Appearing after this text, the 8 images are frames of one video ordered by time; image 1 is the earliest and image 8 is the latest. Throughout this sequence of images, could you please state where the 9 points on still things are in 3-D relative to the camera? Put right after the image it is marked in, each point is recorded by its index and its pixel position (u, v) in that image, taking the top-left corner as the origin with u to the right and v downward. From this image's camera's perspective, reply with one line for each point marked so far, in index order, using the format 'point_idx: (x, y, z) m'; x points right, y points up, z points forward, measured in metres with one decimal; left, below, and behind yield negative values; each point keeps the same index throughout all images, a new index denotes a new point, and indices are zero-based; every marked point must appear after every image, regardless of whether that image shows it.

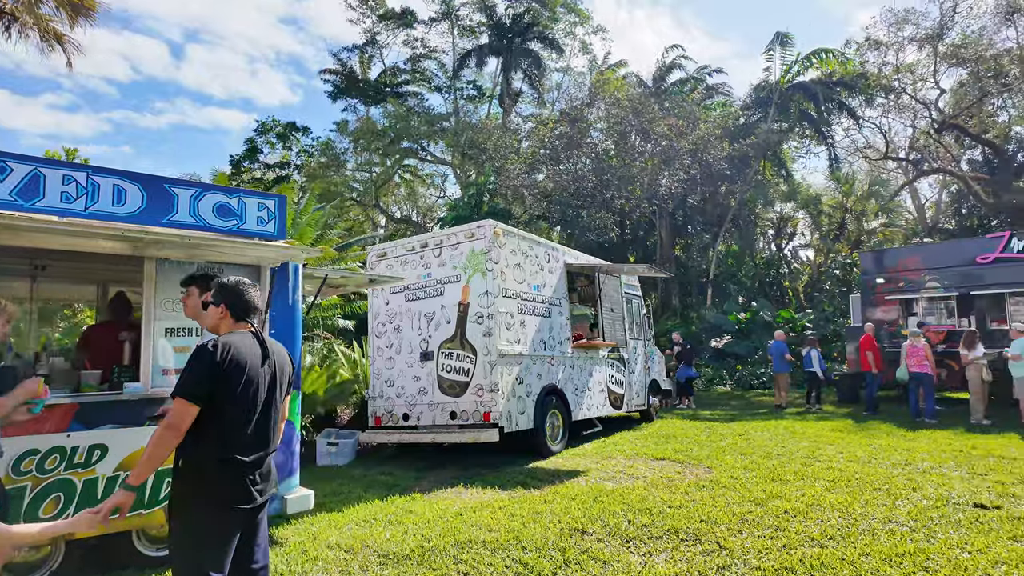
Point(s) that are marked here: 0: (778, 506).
0: (+2.4, -1.9, +5.3) m
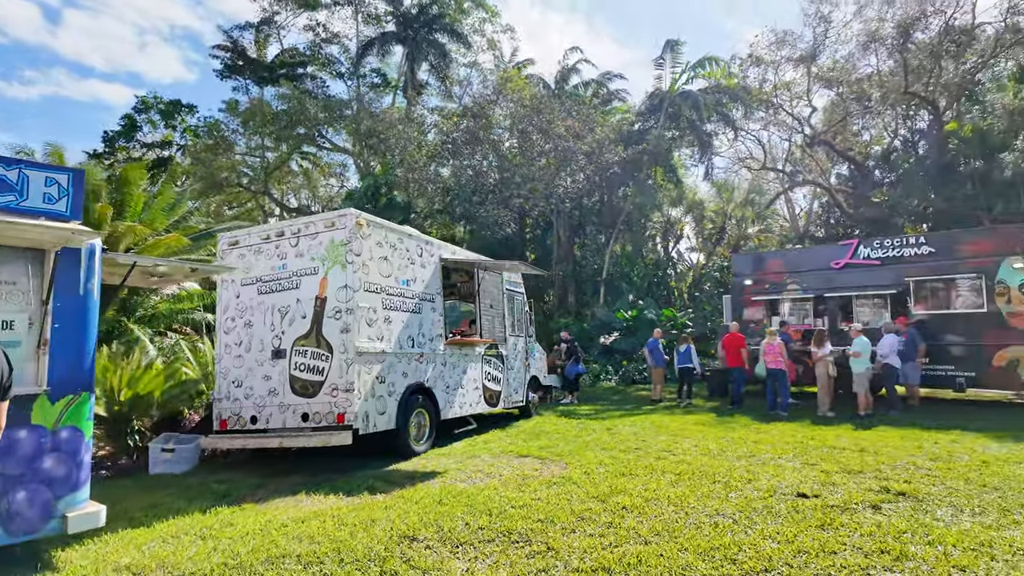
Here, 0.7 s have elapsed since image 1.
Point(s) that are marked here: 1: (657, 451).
0: (+0.9, -1.9, +5.3) m
1: (+1.9, -2.2, +8.0) m
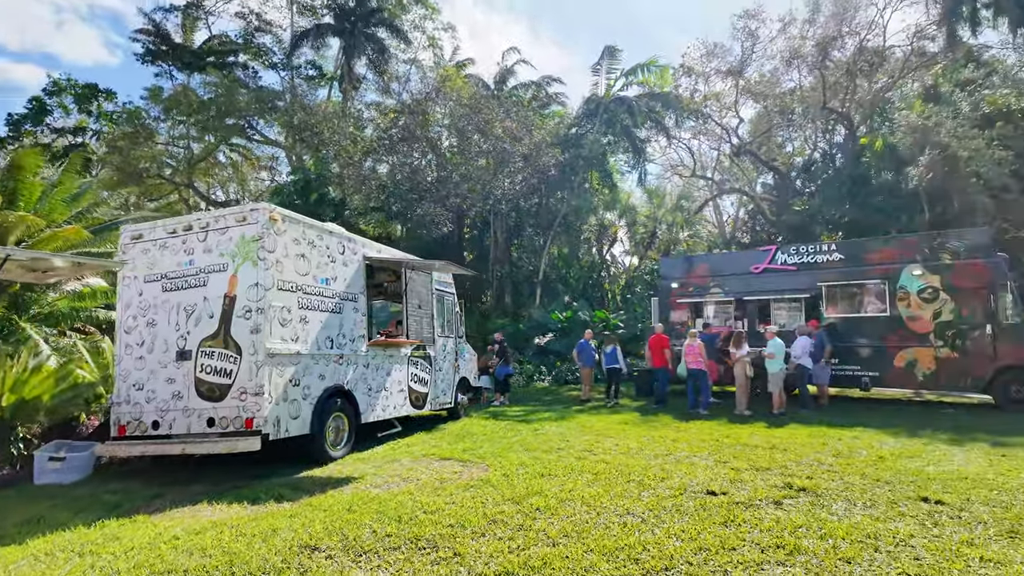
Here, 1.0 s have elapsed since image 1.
0: (+0.2, -1.9, +5.3) m
1: (+0.9, -2.2, +8.0) m
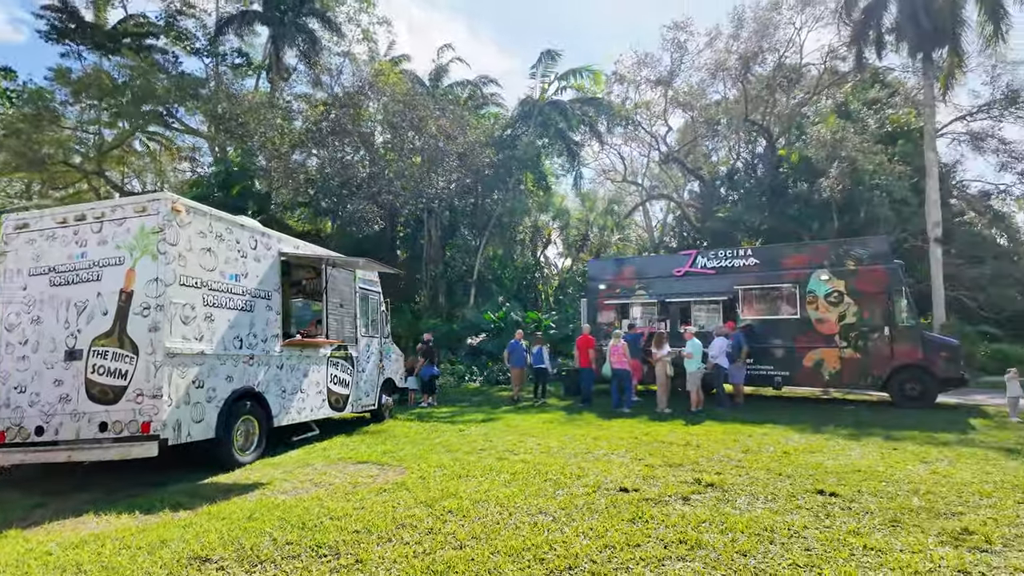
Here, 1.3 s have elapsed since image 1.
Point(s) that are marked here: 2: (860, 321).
0: (-0.6, -1.9, +5.2) m
1: (-0.2, -2.2, +8.0) m
2: (+7.4, -0.7, +12.6) m
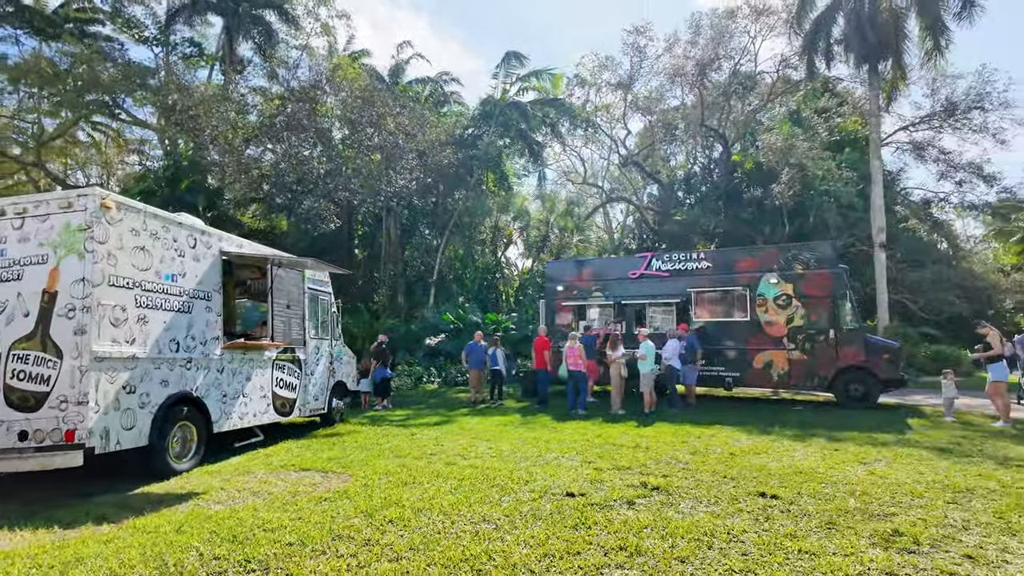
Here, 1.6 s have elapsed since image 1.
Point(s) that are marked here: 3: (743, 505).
0: (-1.1, -1.9, +5.1) m
1: (-0.8, -2.2, +7.9) m
2: (+6.4, -0.8, +13.0) m
3: (+2.1, -2.0, +5.5) m
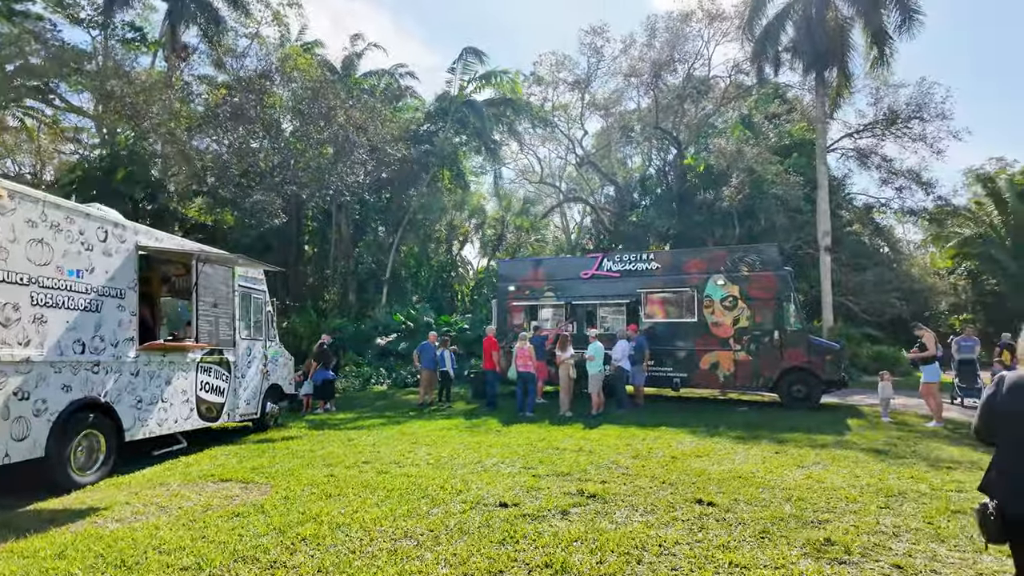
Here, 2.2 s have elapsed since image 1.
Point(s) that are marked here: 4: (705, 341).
0: (-1.7, -1.9, +4.7) m
1: (-1.6, -2.2, +7.5) m
2: (+5.3, -0.8, +13.1) m
3: (+1.5, -2.0, +5.3) m
4: (+4.4, -1.2, +13.5) m
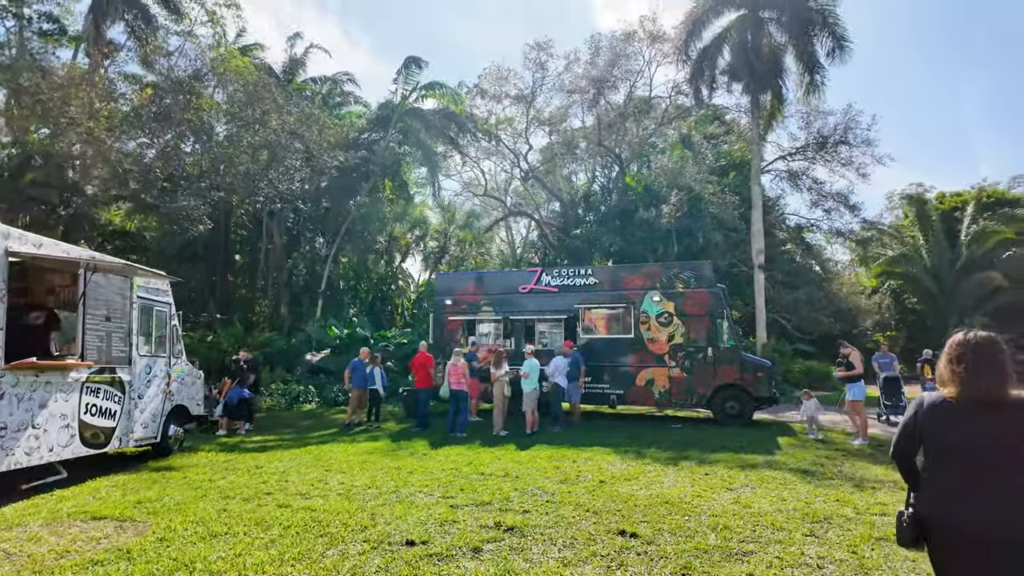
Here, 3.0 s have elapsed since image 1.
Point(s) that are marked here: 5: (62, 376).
0: (-2.4, -2.0, +4.1) m
1: (-2.6, -2.4, +6.9) m
2: (+3.9, -1.2, +13.0) m
3: (+0.7, -2.2, +4.9) m
4: (+2.9, -1.6, +13.3) m
5: (-5.5, -1.1, +7.3) m
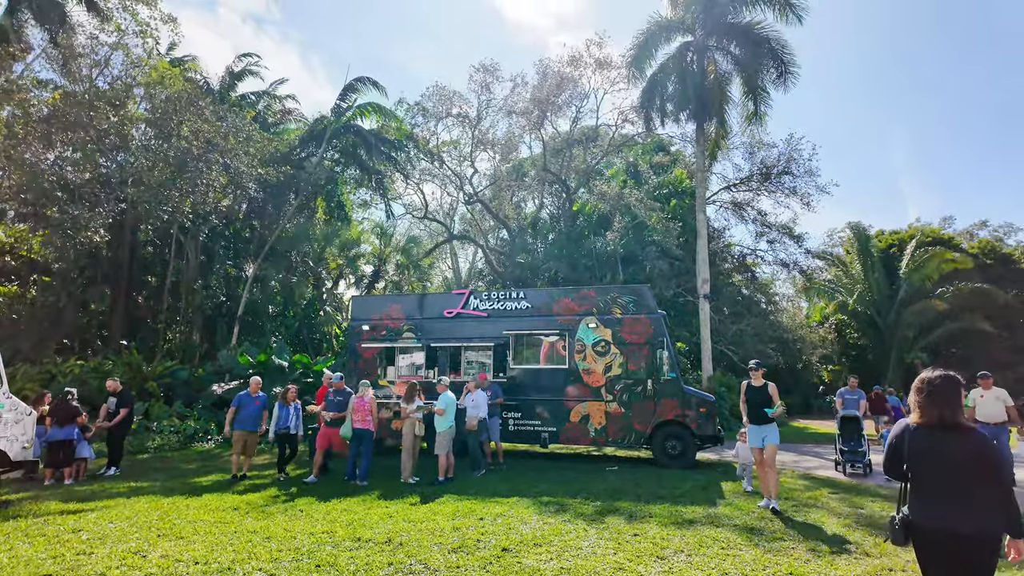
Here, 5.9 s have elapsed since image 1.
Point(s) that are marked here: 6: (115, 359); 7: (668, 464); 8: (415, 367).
0: (-3.3, -2.0, +2.3) m
1: (-3.7, -2.4, +5.1) m
2: (+2.3, -1.7, +11.8) m
3: (-0.3, -2.2, +3.4) m
4: (+1.3, -2.1, +12.0) m
5: (-6.6, -1.1, +5.3) m
6: (-12.7, -2.2, +18.9) m
7: (+3.1, -3.4, +11.6) m
8: (-2.2, -1.7, +12.8) m
